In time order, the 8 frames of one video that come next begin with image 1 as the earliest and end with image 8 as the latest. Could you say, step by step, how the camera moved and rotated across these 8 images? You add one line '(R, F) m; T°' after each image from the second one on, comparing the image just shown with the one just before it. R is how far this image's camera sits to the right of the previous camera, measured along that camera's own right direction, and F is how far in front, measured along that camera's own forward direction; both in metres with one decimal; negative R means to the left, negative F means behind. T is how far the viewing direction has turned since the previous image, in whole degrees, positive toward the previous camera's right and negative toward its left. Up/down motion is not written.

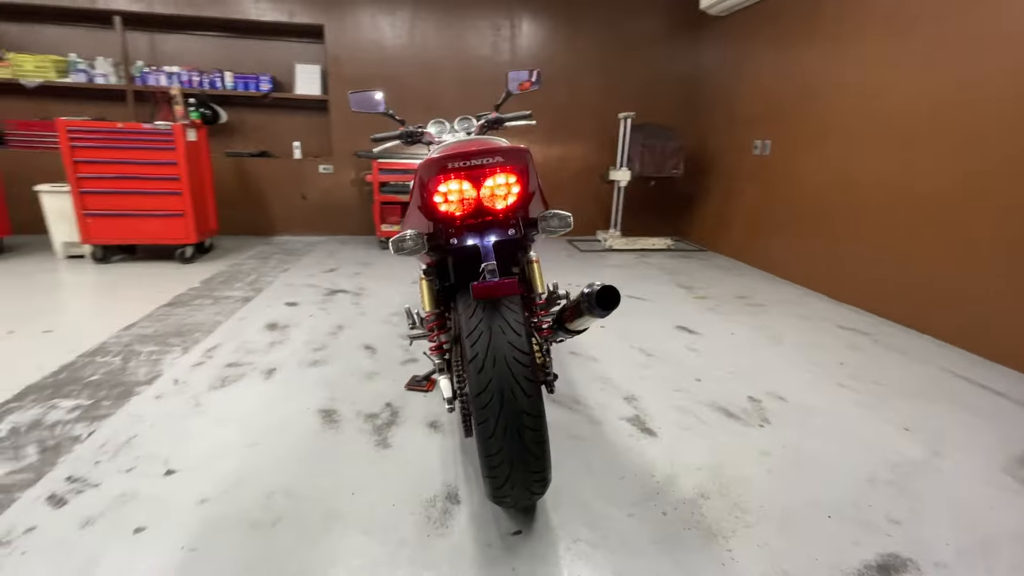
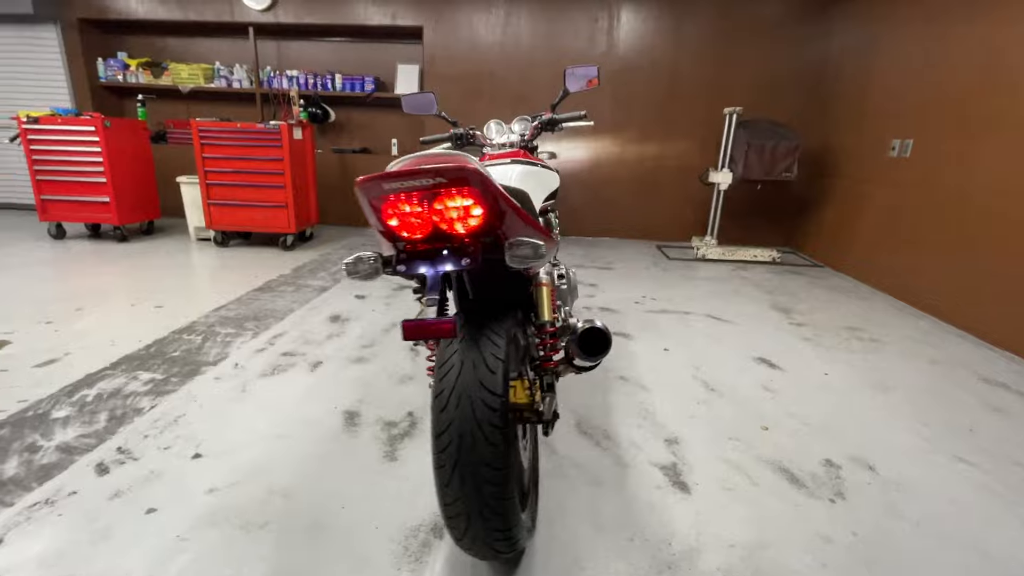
(+0.3, +0.2) m; -13°
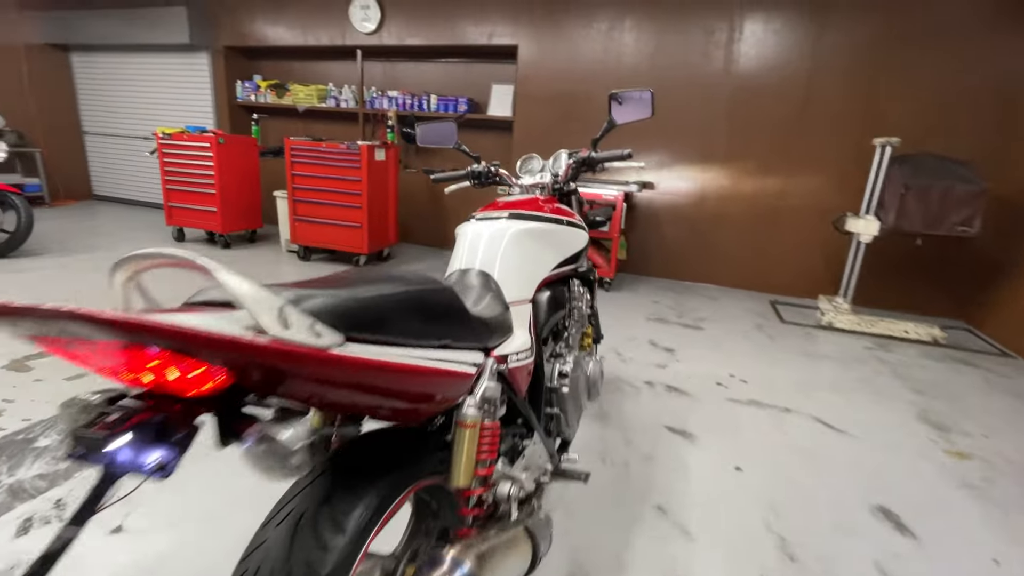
(+0.3, +0.5) m; -14°
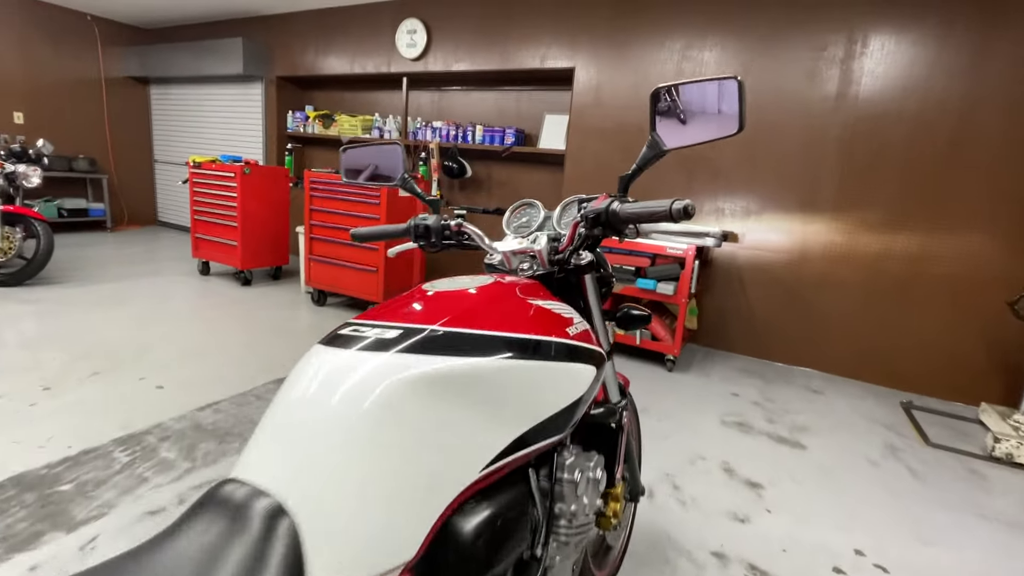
(+0.2, +0.7) m; -8°
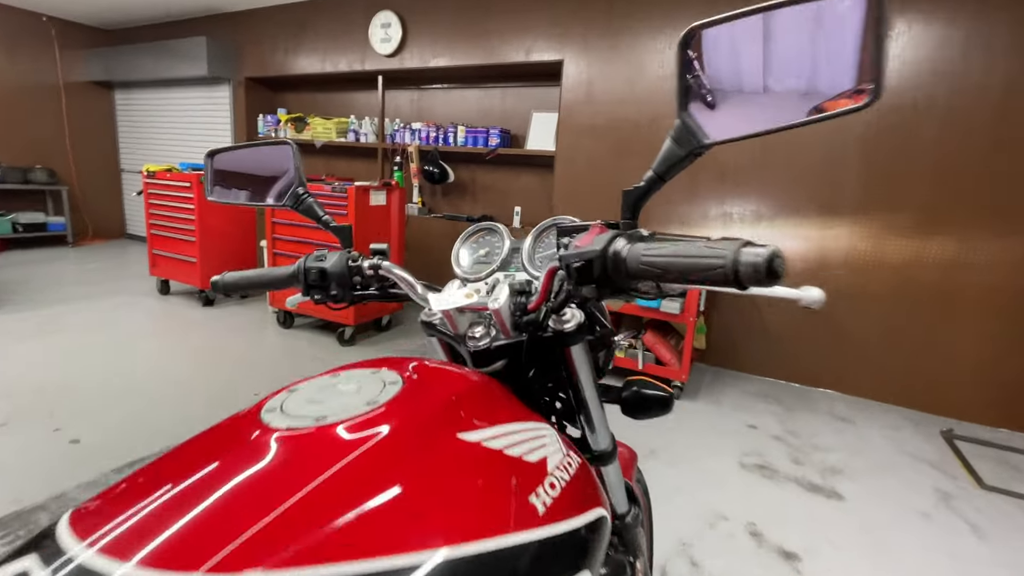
(+0.1, +0.4) m; 0°
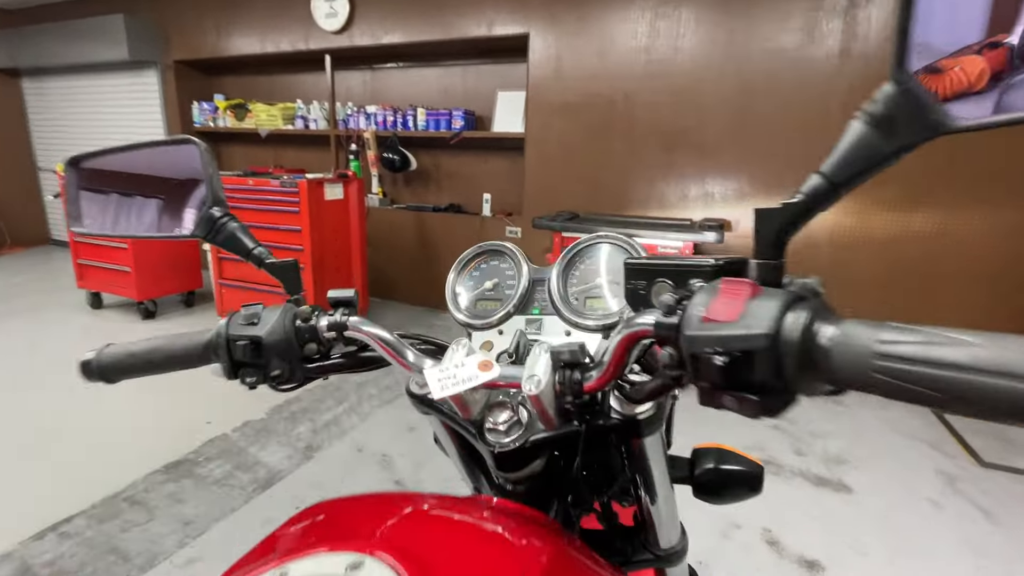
(-0.1, +0.2) m; +4°
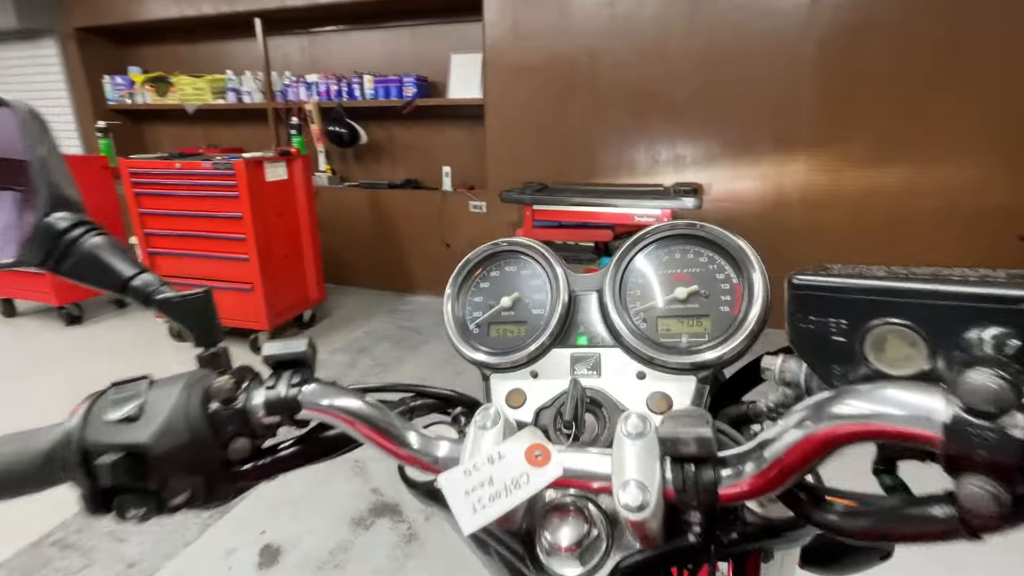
(-0.1, +0.2) m; +5°
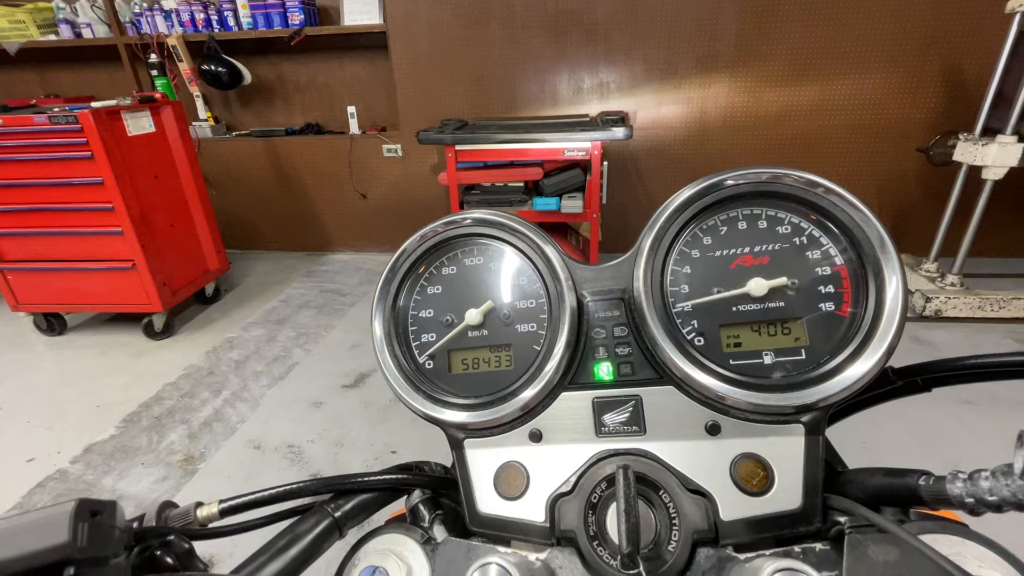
(0.0, +0.1) m; +8°
